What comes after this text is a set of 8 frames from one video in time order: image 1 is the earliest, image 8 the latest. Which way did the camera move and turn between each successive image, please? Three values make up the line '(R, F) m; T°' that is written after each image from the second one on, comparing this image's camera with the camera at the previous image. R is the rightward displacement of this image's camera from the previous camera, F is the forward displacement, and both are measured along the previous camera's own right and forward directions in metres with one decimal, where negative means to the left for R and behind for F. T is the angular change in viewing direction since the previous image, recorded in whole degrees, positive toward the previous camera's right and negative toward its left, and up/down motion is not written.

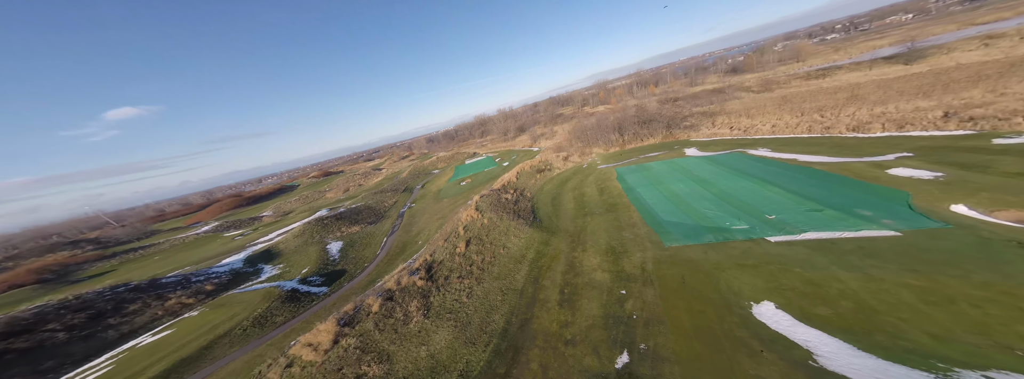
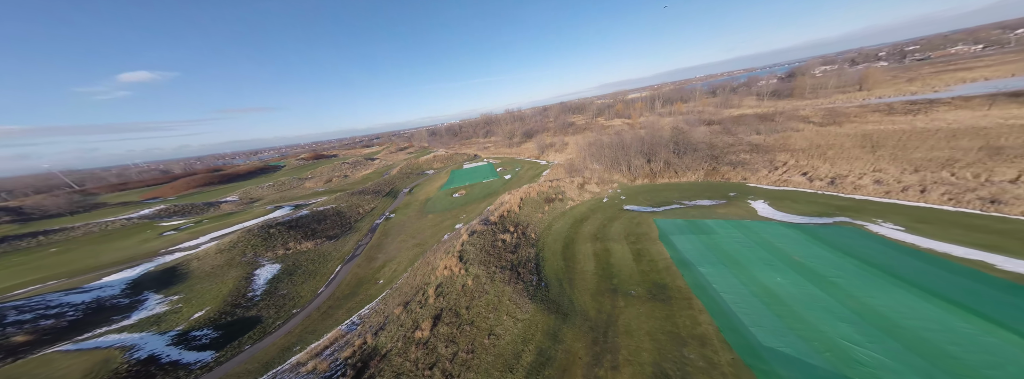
(-0.3, +6.1) m; 0°
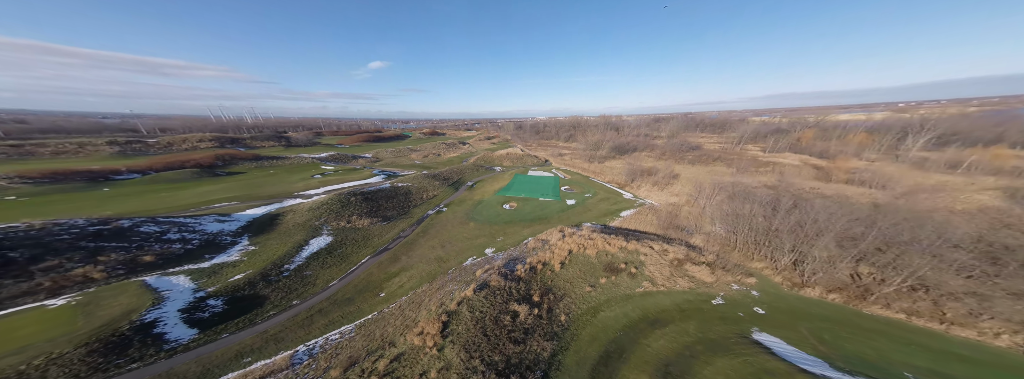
(+2.7, +6.6) m; -24°
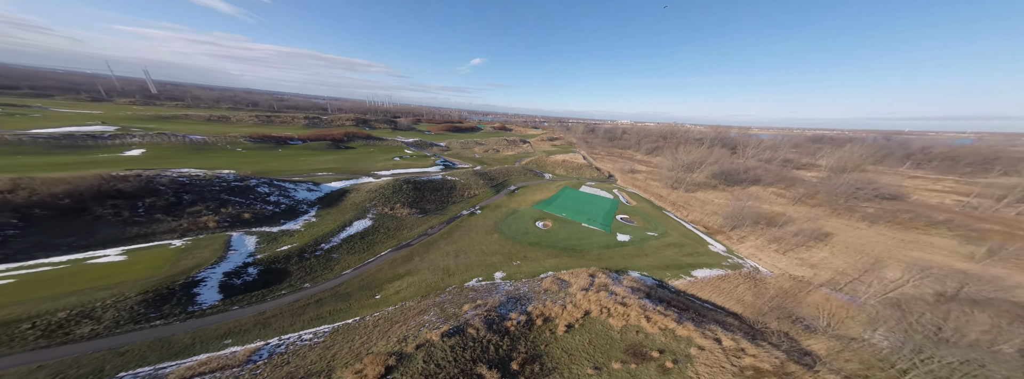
(+3.8, +4.0) m; -19°
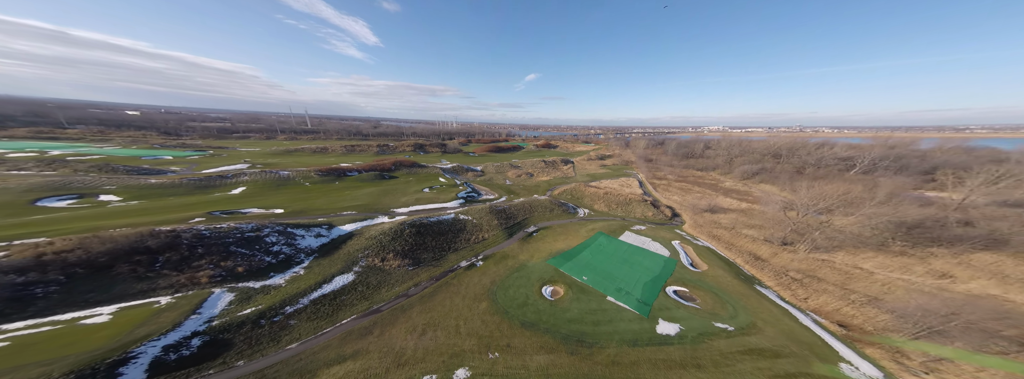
(+6.8, +5.6) m; -17°
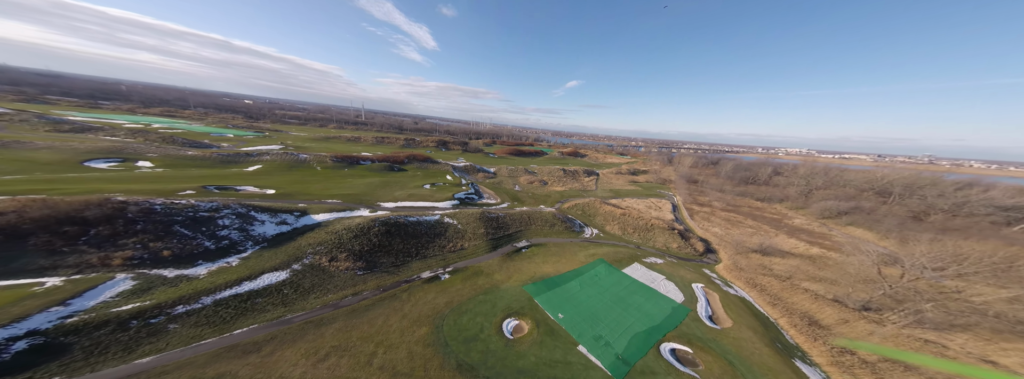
(+5.8, +5.5) m; -9°
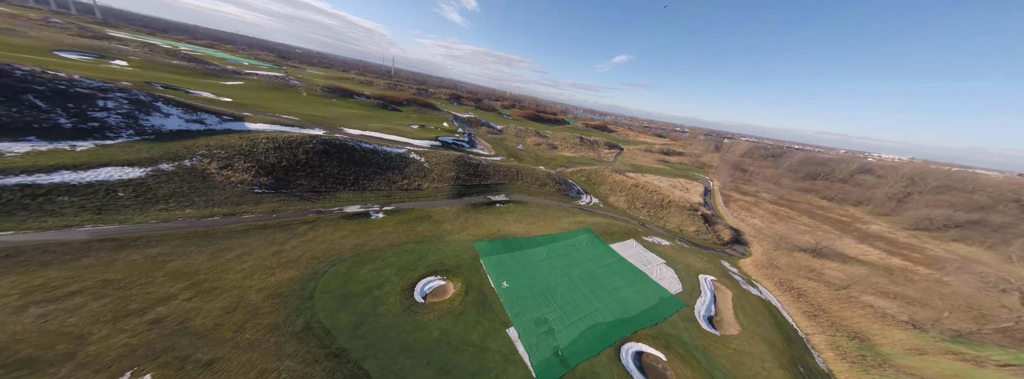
(+5.0, +7.9) m; -6°
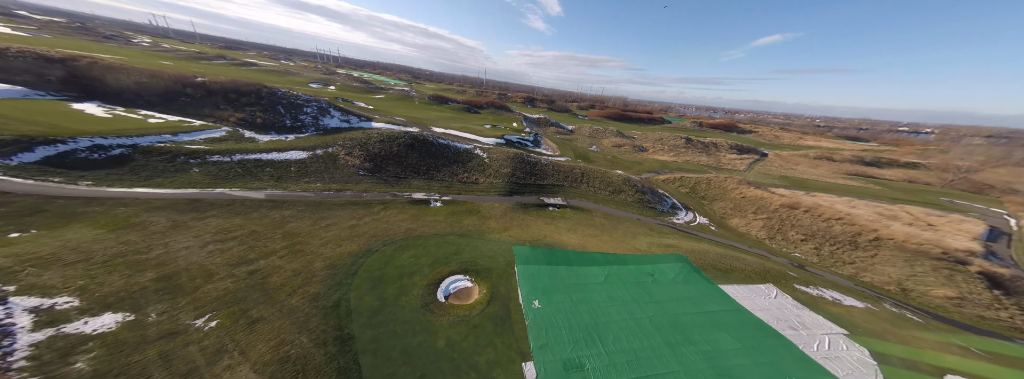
(+2.6, +2.9) m; -24°
